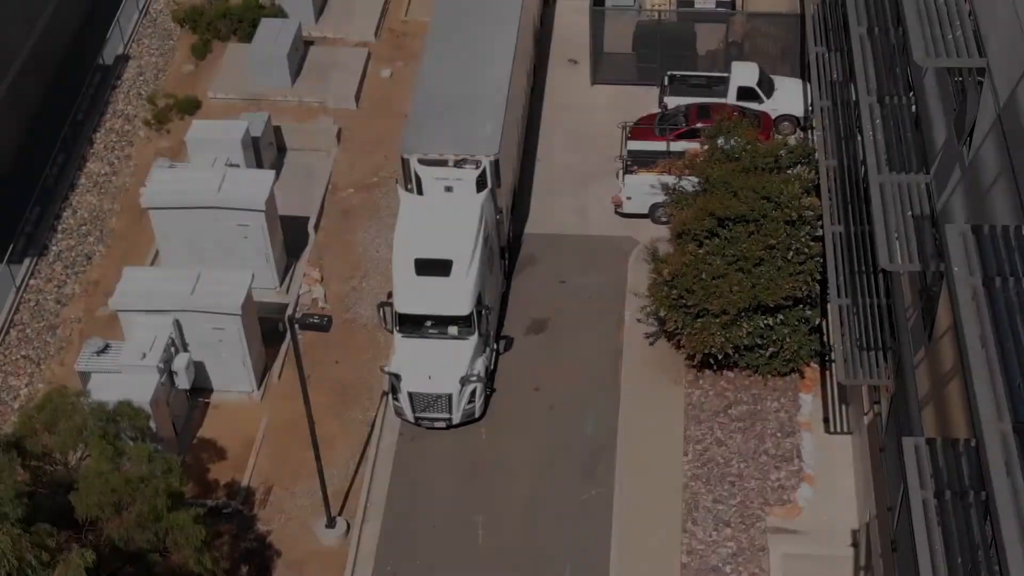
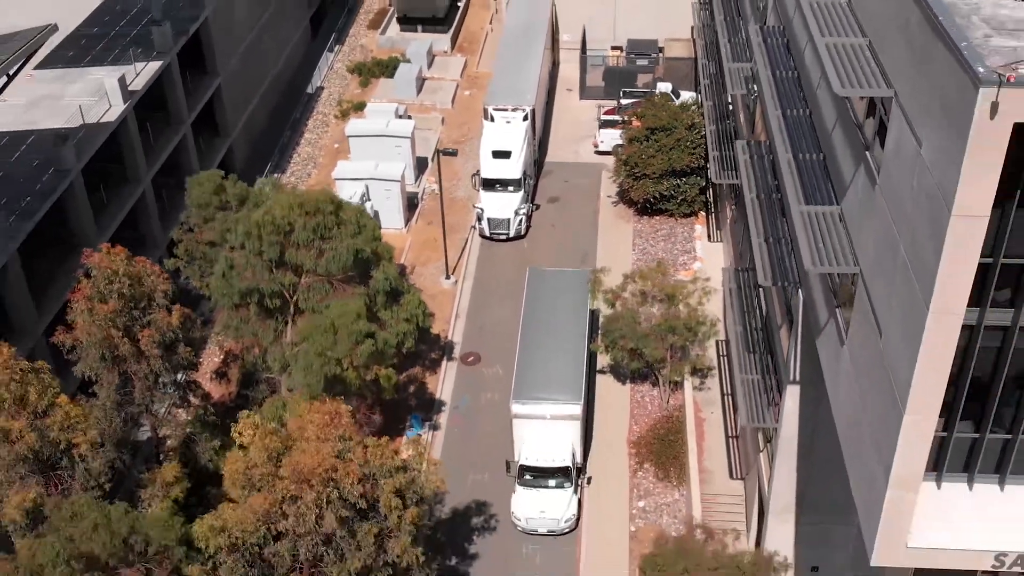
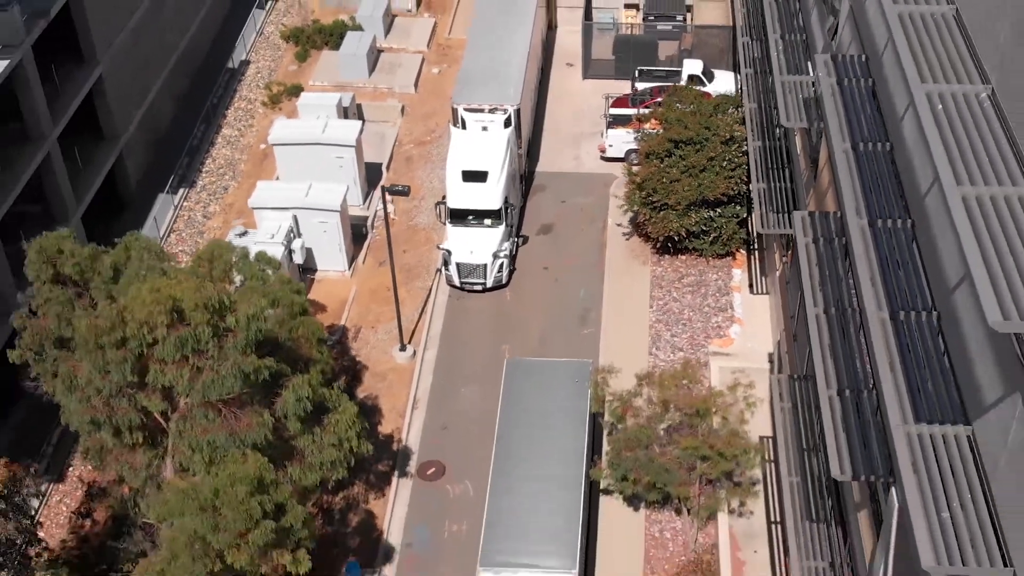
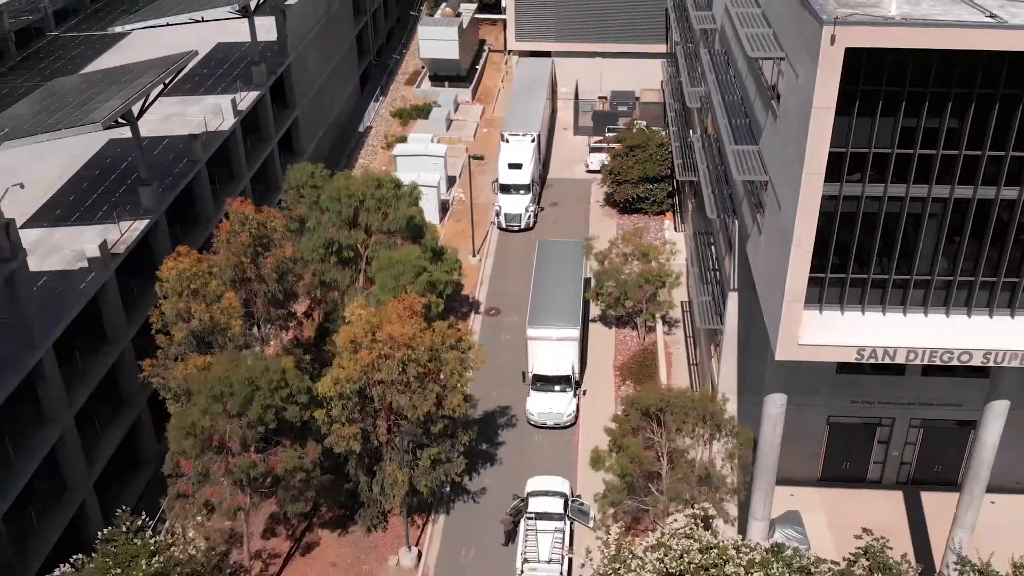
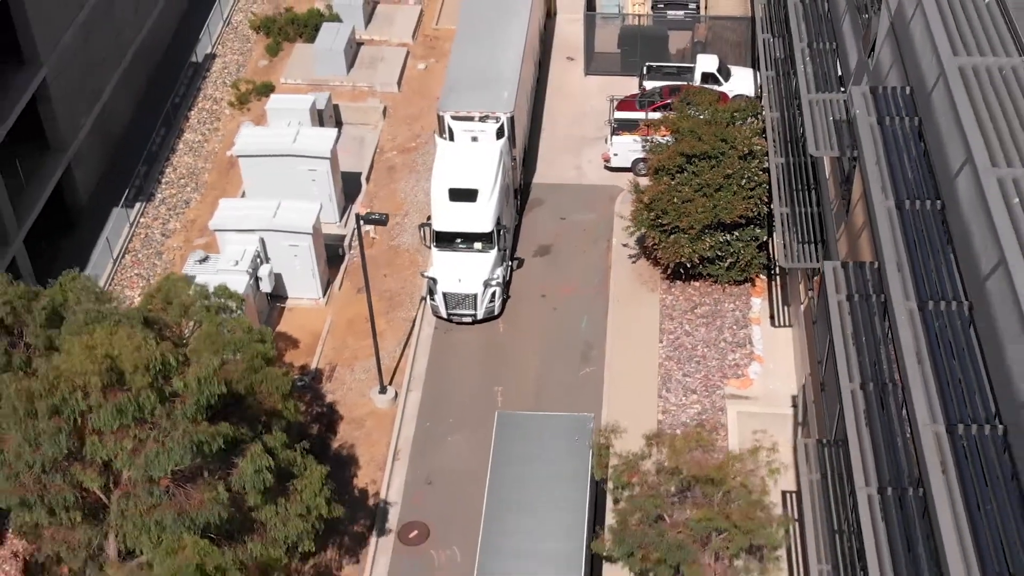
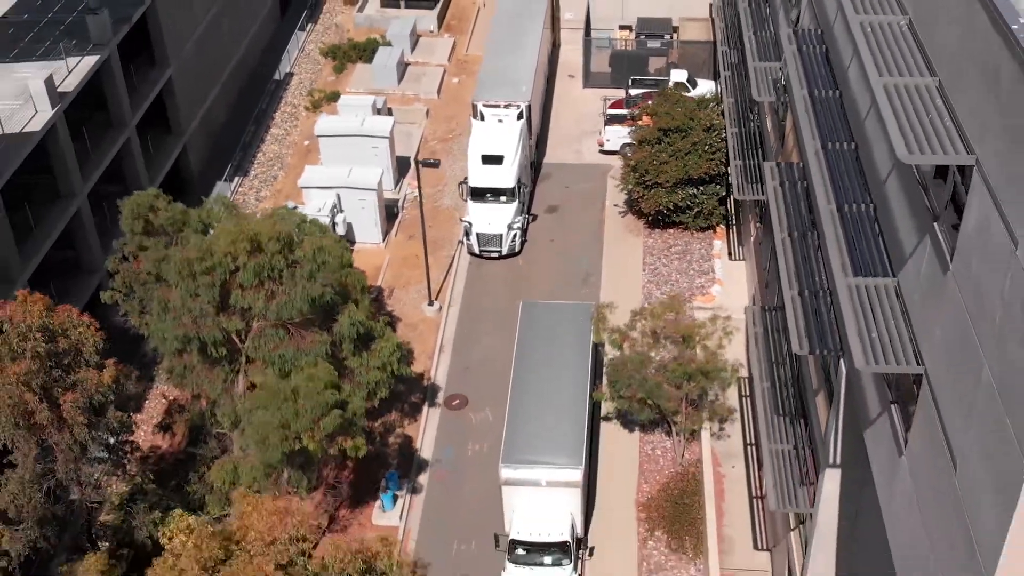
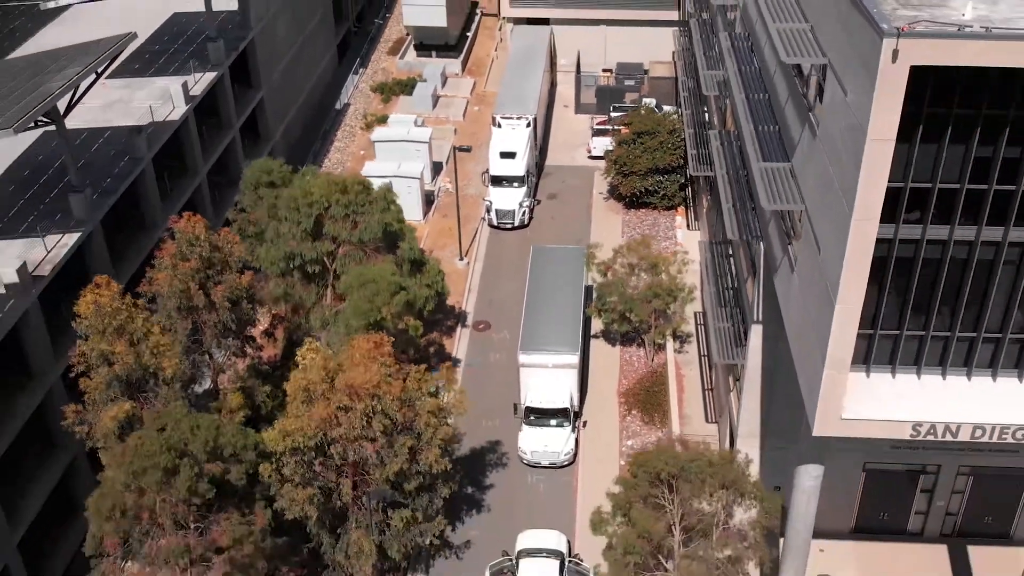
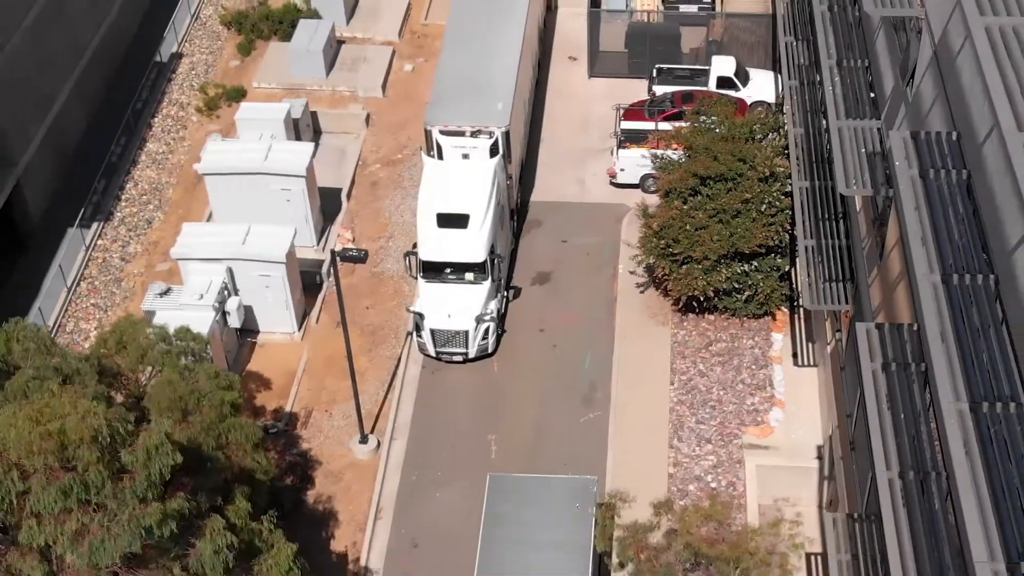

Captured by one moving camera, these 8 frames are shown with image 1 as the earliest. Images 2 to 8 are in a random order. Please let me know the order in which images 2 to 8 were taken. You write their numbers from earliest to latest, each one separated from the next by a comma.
8, 5, 3, 6, 2, 7, 4
